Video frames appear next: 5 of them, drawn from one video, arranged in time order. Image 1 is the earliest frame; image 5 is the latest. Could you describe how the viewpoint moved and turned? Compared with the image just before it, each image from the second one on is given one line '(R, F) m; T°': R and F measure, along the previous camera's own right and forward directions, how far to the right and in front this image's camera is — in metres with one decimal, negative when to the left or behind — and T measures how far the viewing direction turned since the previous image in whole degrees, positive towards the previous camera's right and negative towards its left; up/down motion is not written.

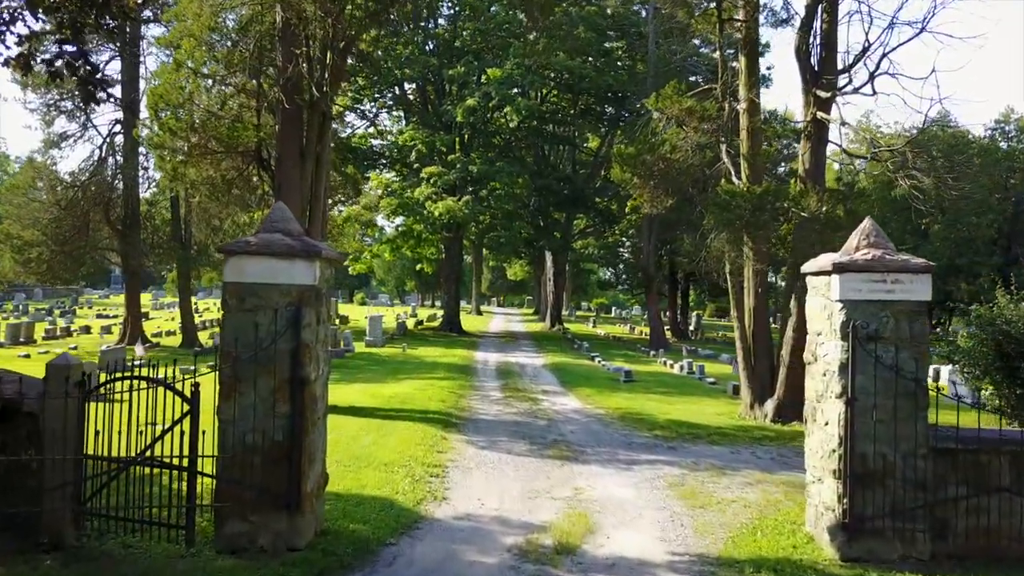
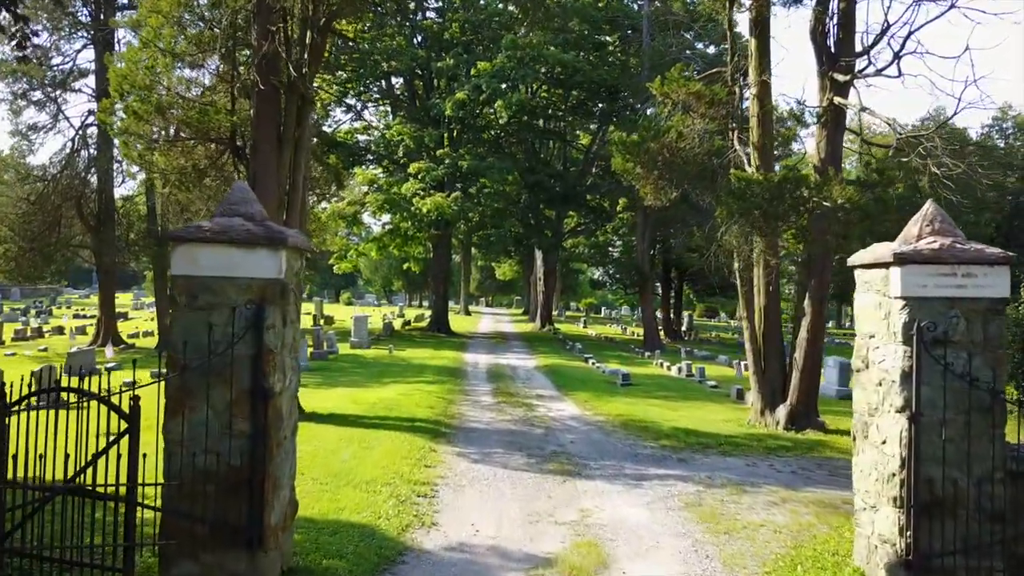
(-0.1, +1.0) m; +1°
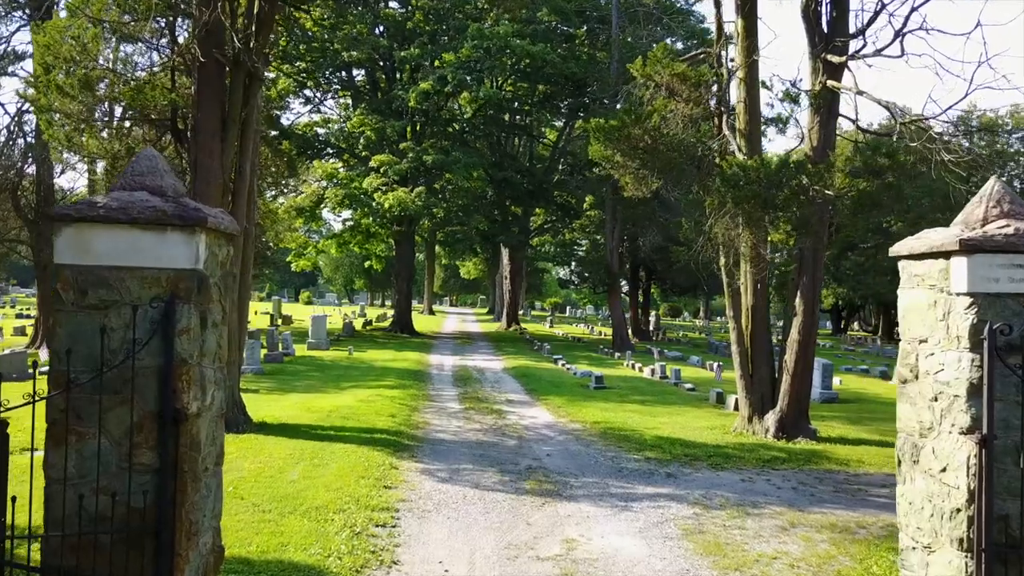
(-0.1, +1.1) m; +3°
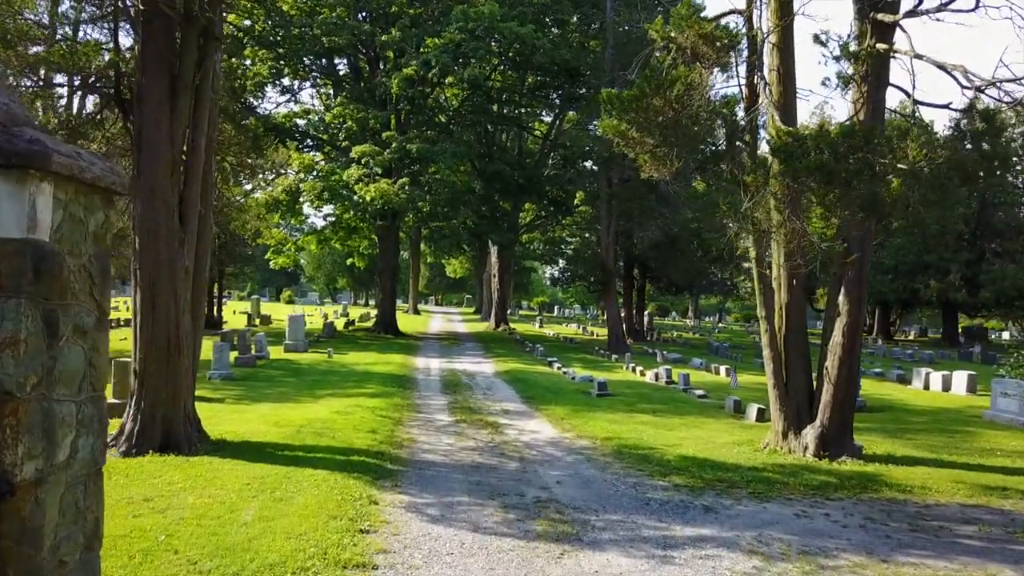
(-0.2, +1.7) m; +1°
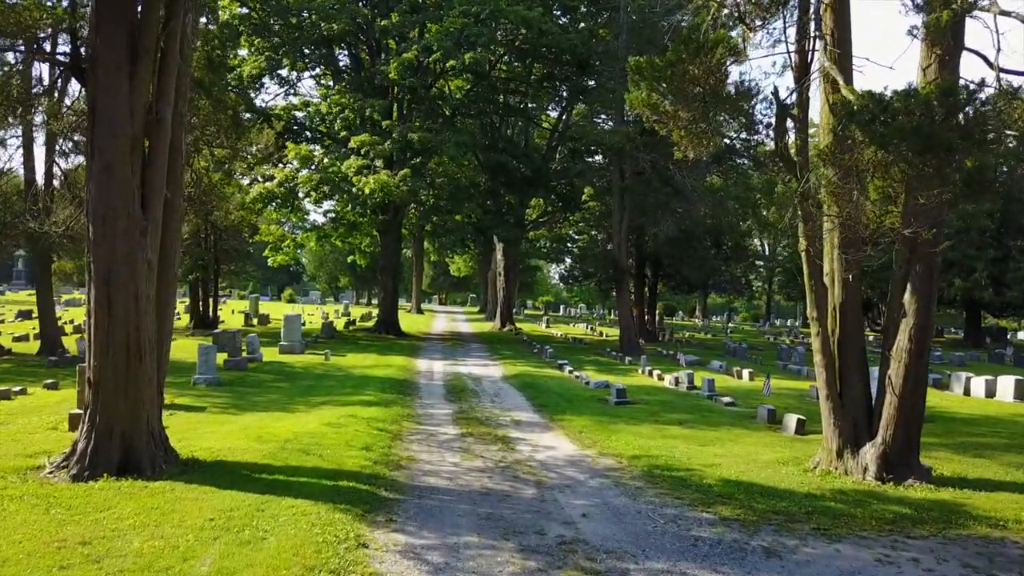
(-0.1, +1.4) m; 0°
